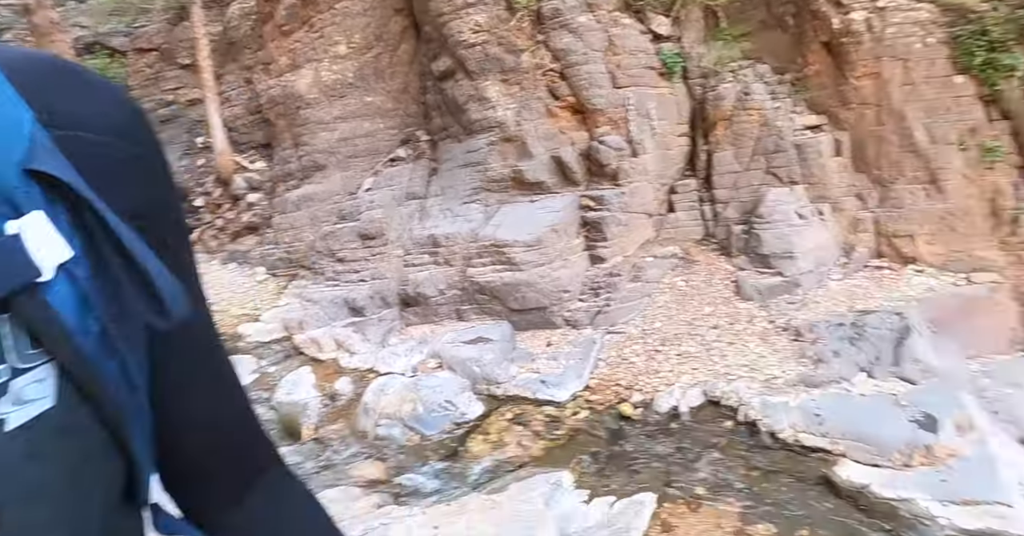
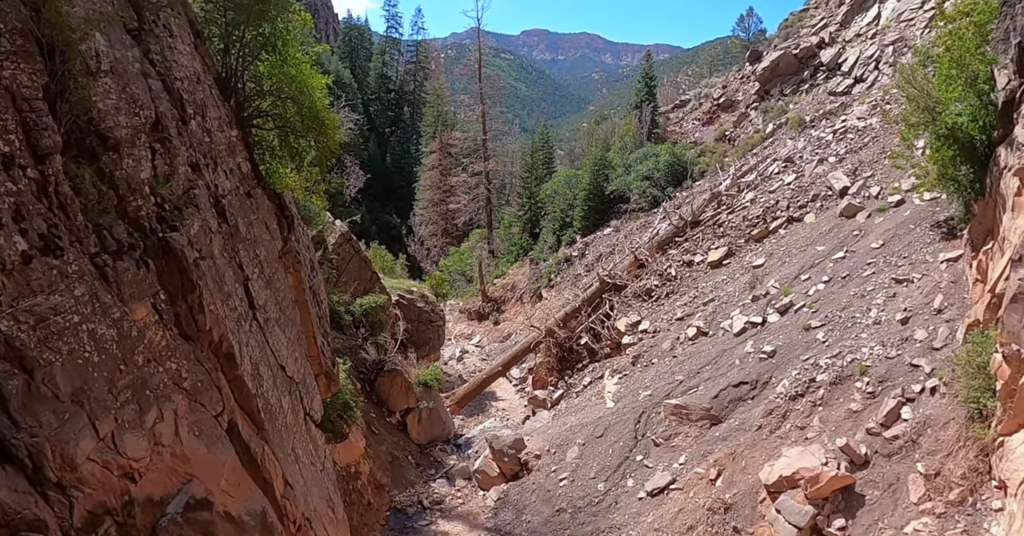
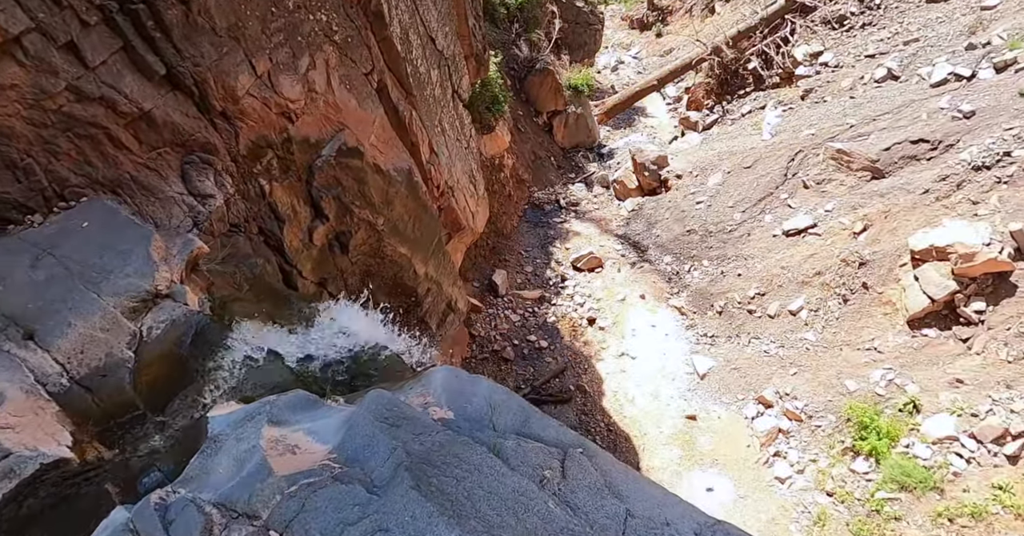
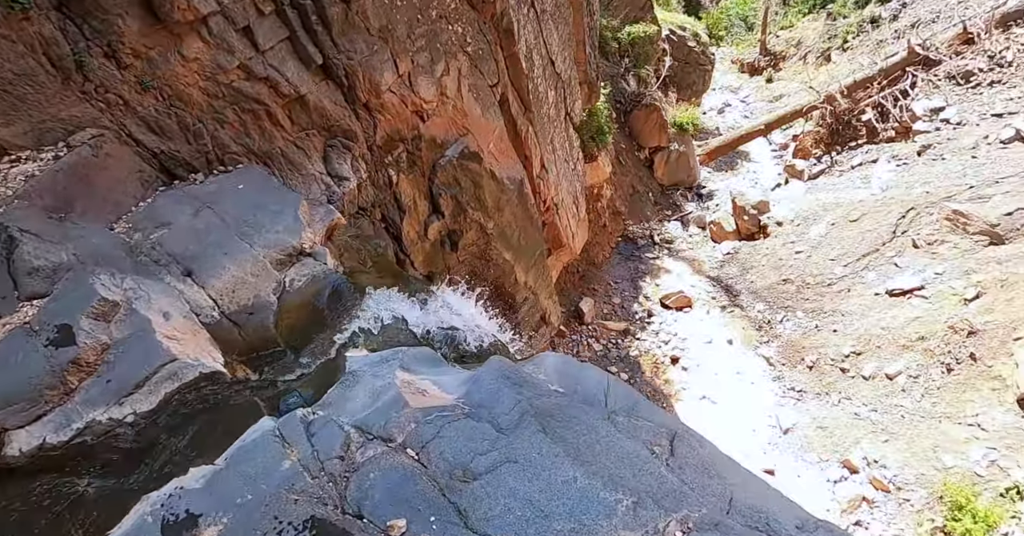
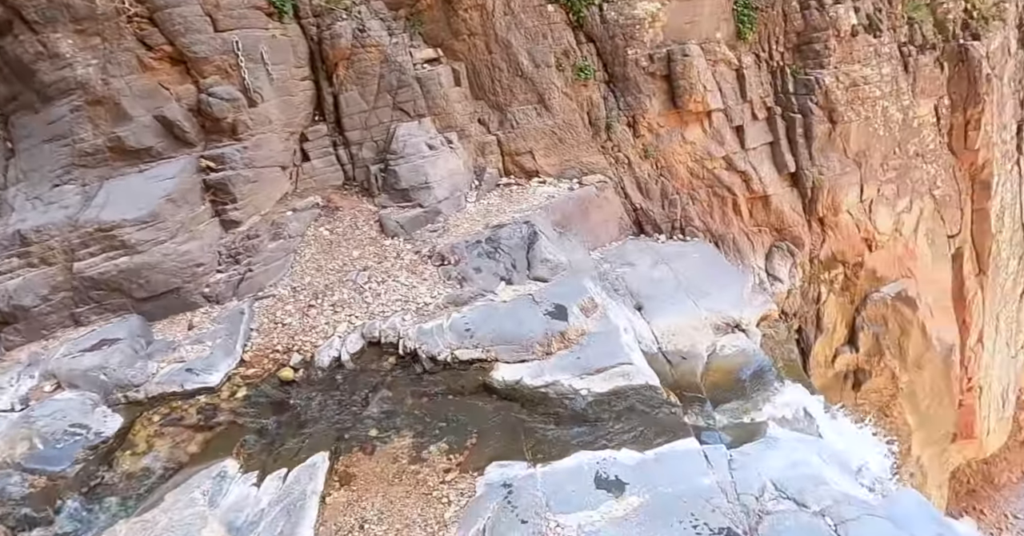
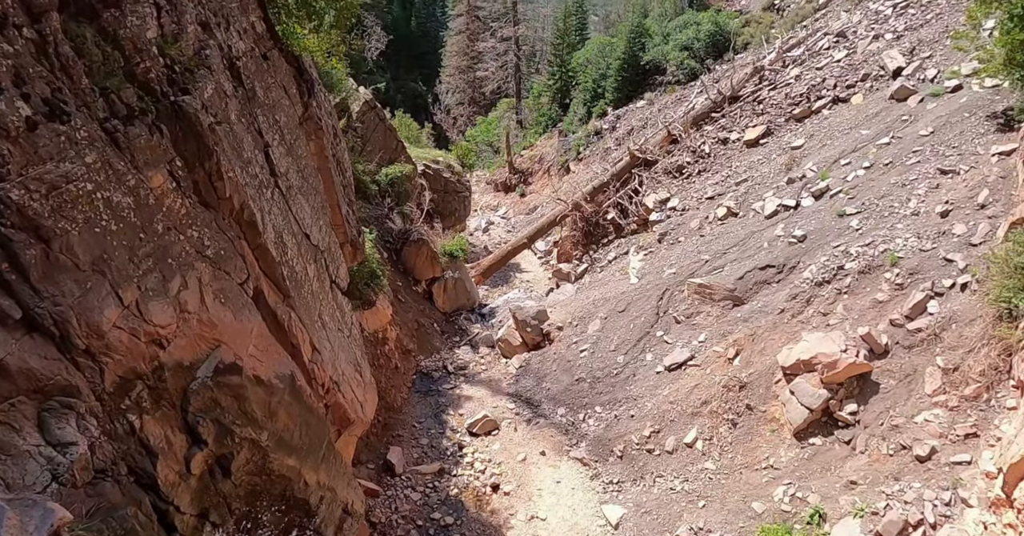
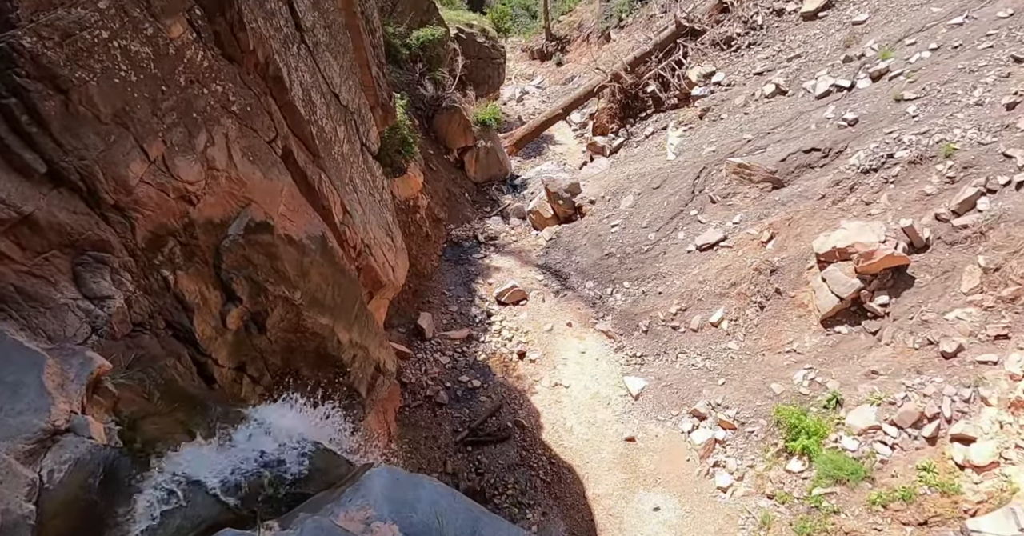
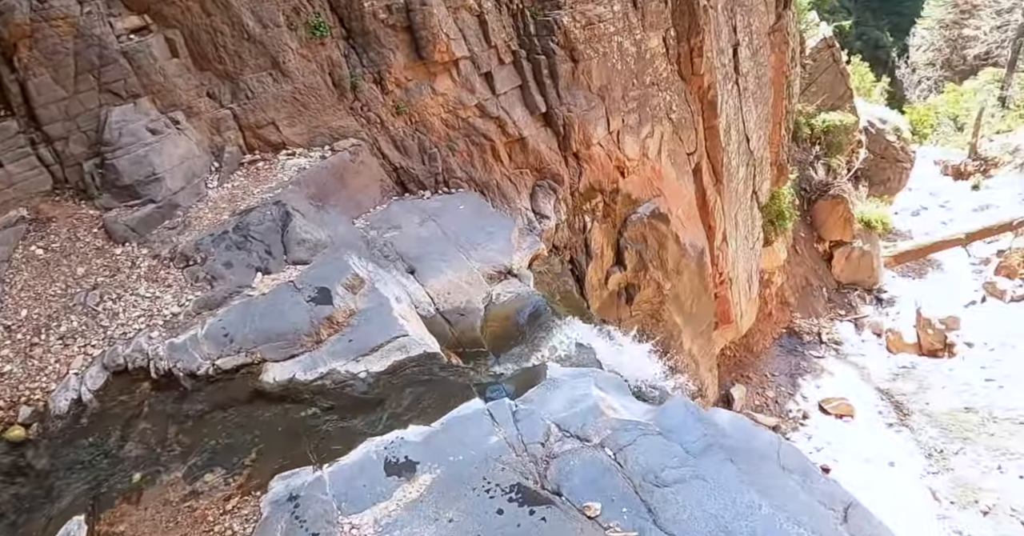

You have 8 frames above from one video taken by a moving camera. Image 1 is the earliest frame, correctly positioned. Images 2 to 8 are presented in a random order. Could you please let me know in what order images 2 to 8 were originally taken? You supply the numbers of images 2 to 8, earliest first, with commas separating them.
5, 8, 4, 3, 7, 6, 2
